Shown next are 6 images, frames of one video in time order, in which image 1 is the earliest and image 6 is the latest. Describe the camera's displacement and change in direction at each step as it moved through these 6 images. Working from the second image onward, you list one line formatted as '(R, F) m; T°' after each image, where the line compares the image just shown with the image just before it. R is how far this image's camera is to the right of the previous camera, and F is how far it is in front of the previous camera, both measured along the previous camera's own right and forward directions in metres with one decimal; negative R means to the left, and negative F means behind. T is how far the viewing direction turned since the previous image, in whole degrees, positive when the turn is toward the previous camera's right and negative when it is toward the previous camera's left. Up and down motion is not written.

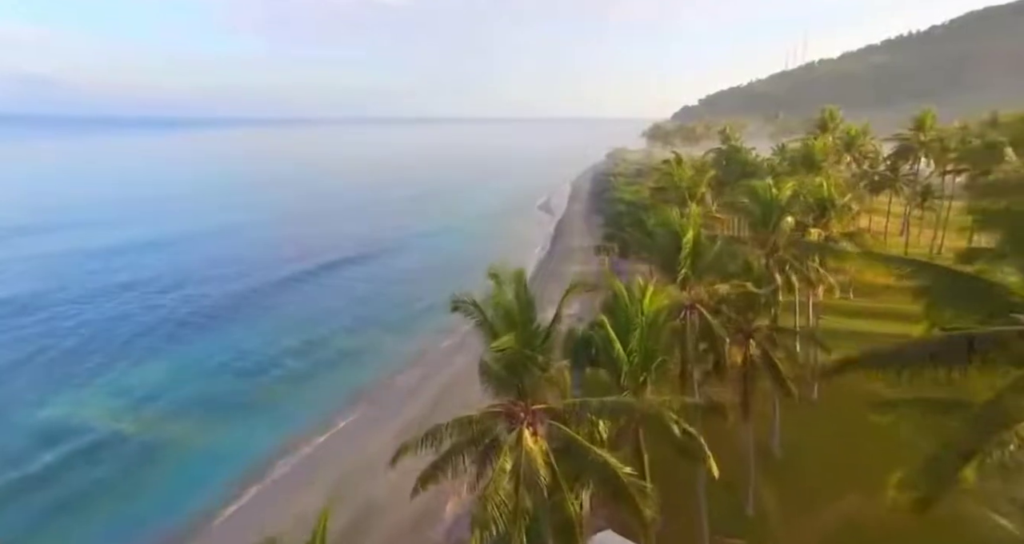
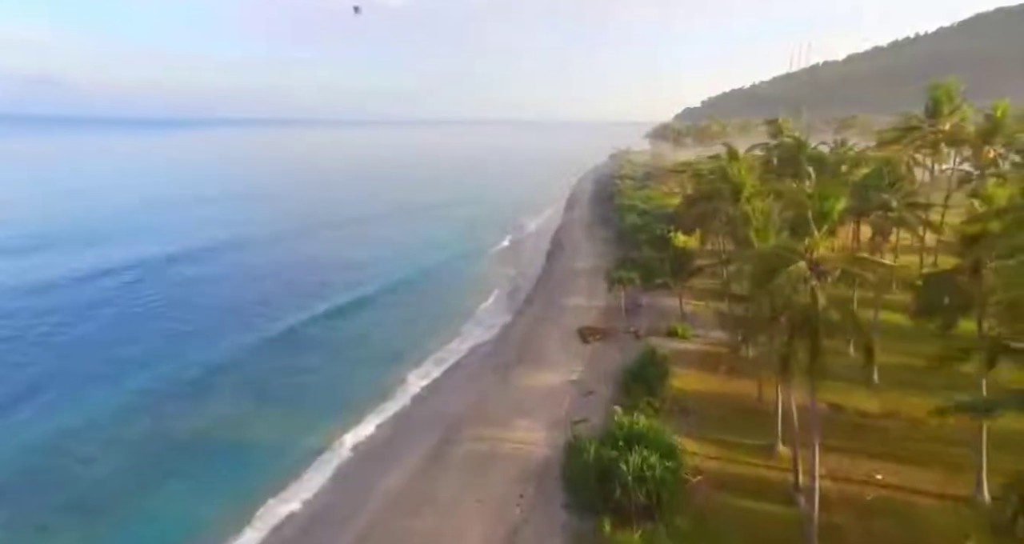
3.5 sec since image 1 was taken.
(+1.2, +13.5) m; 0°
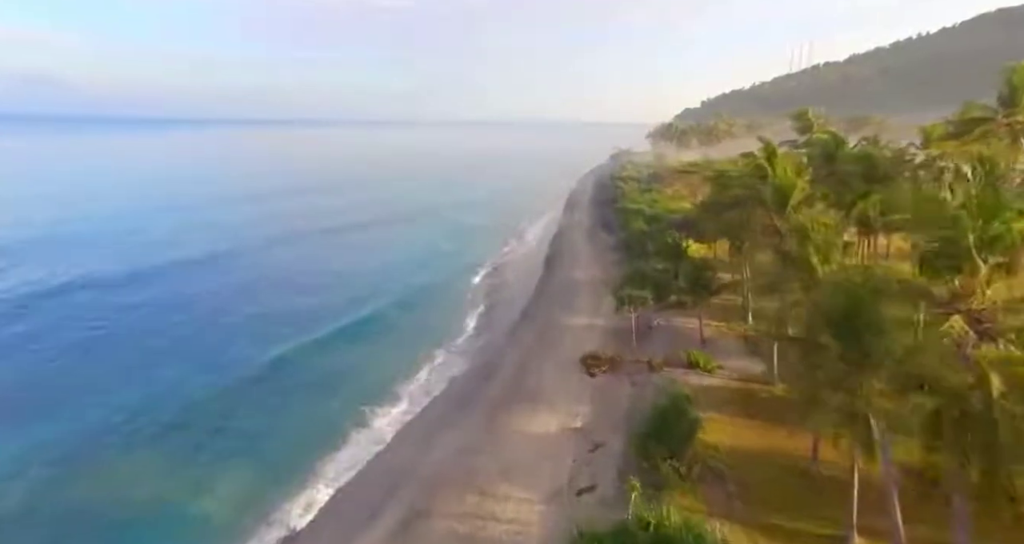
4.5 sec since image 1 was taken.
(+0.4, +5.3) m; 0°
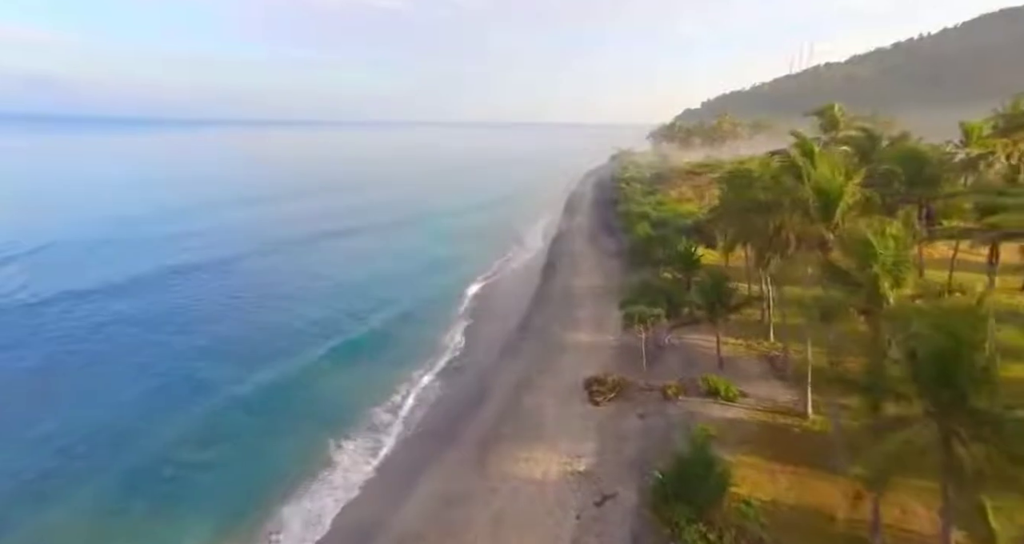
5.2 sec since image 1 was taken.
(+0.2, +3.4) m; 0°
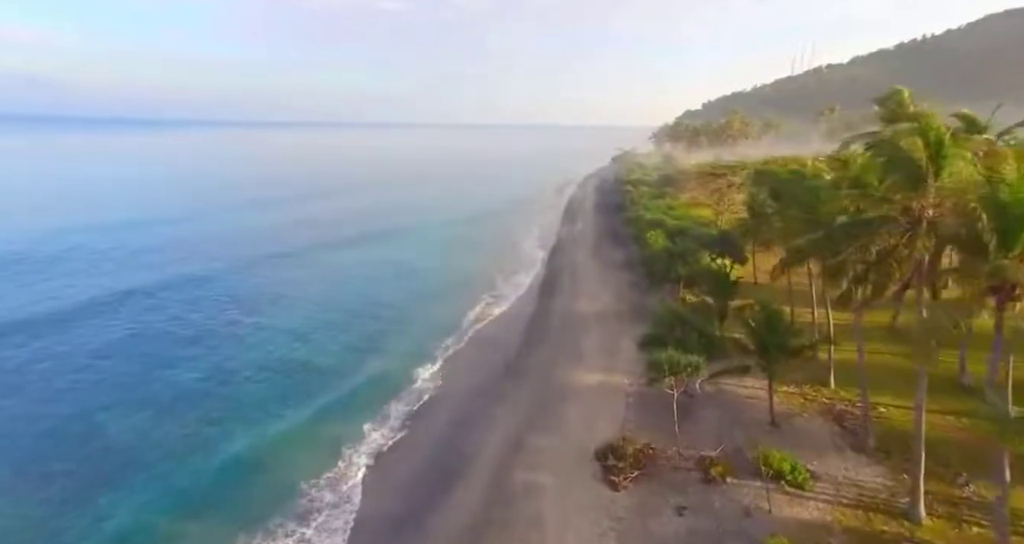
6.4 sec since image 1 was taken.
(+0.4, +6.6) m; 0°
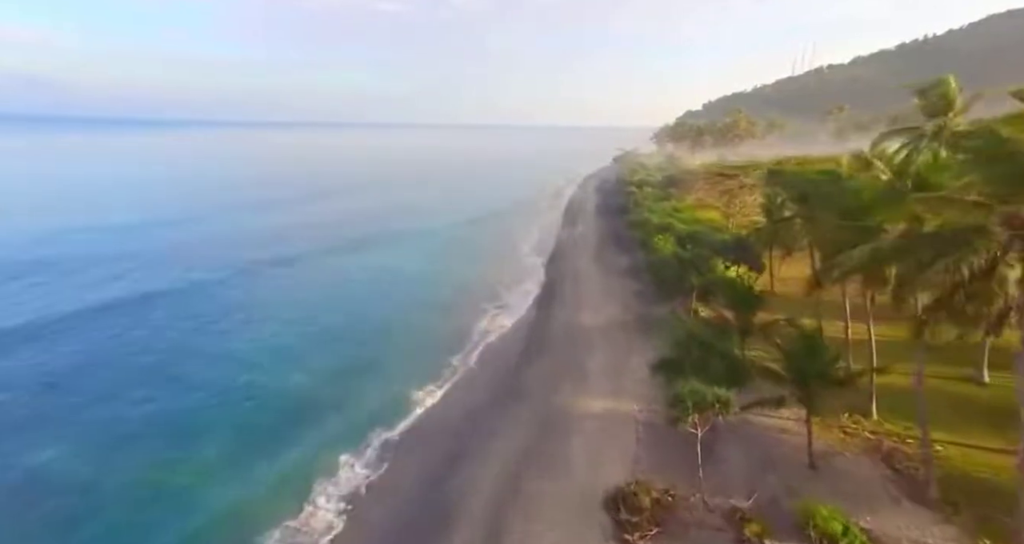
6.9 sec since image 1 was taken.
(+0.1, +3.1) m; 0°
